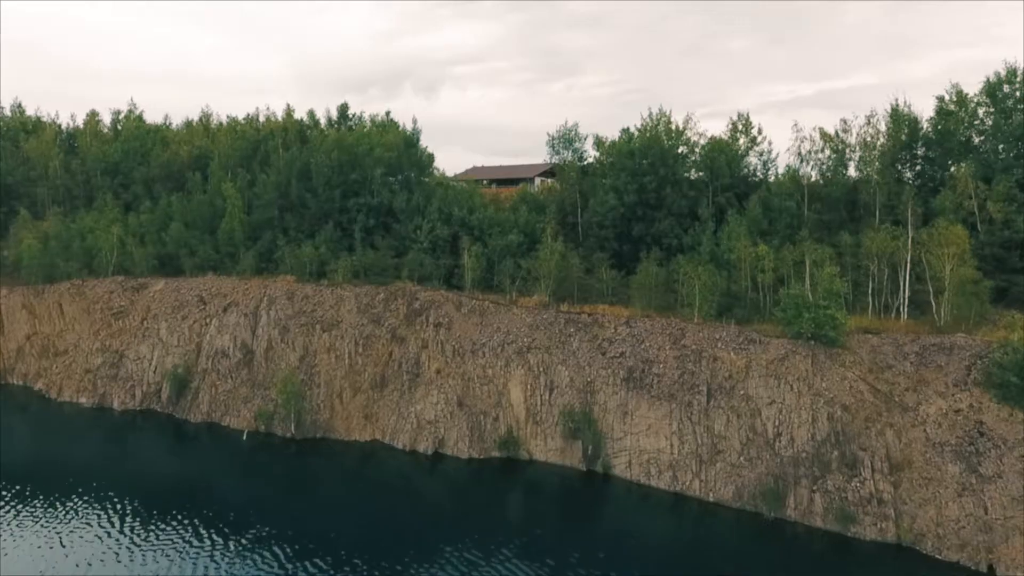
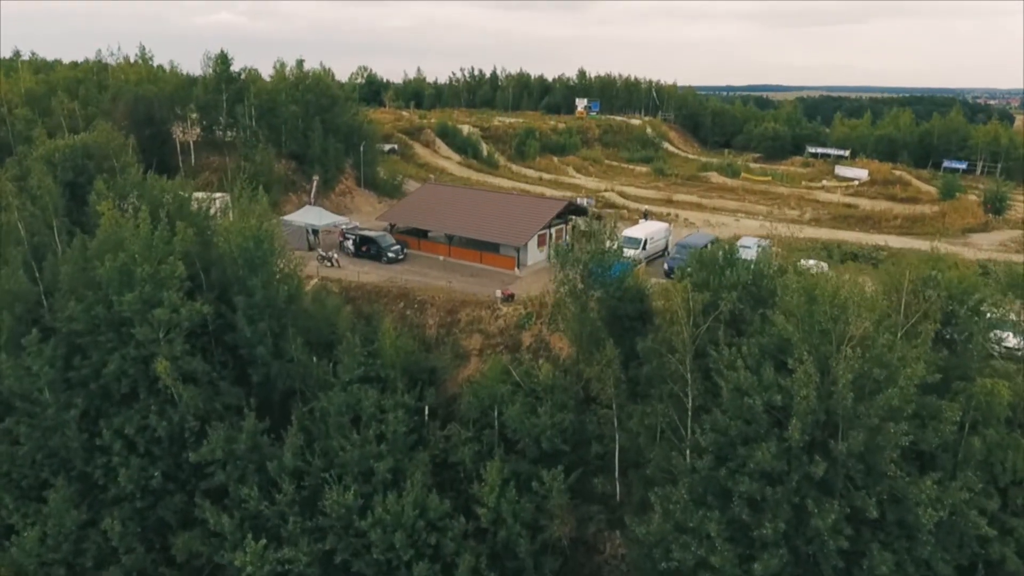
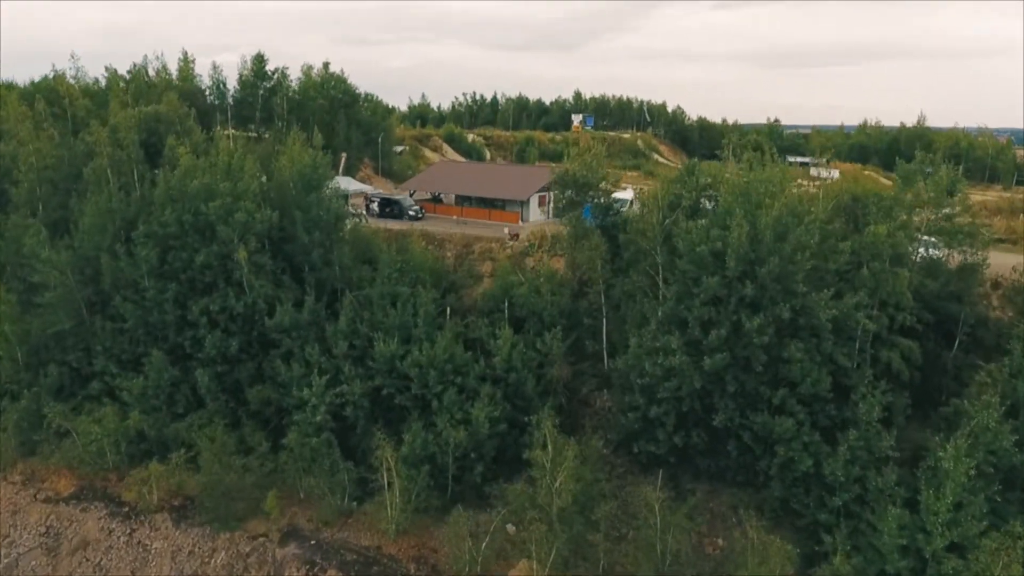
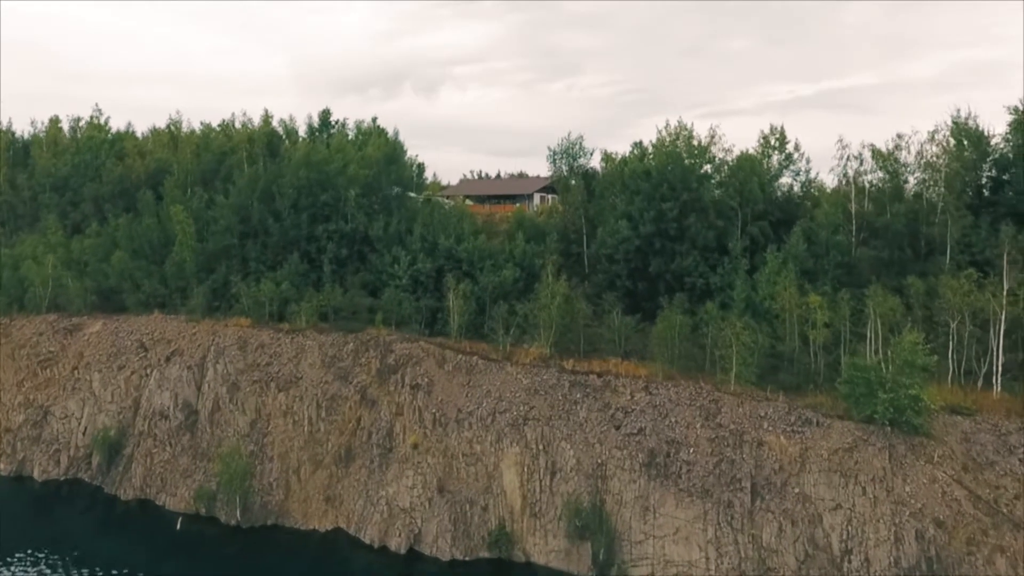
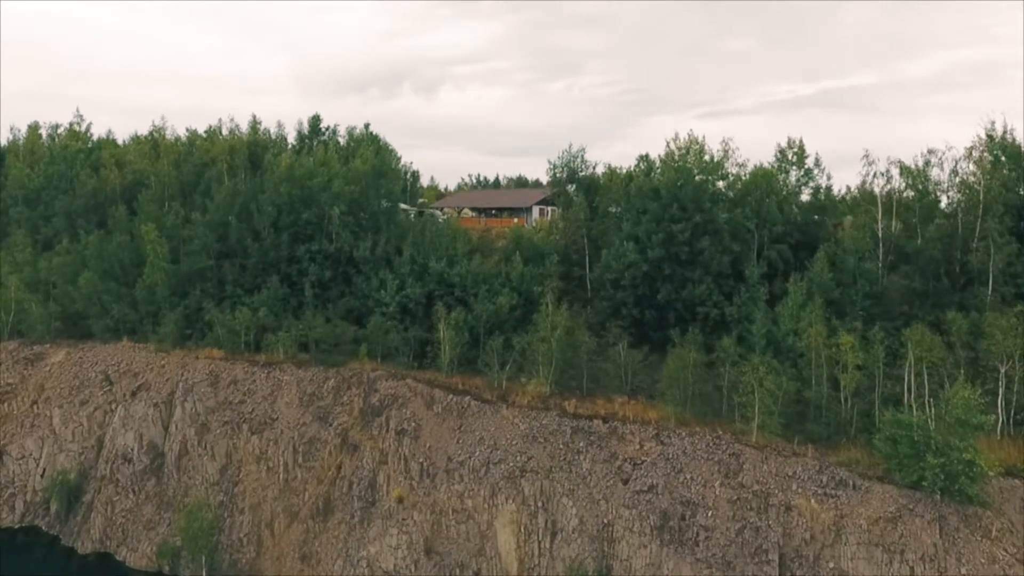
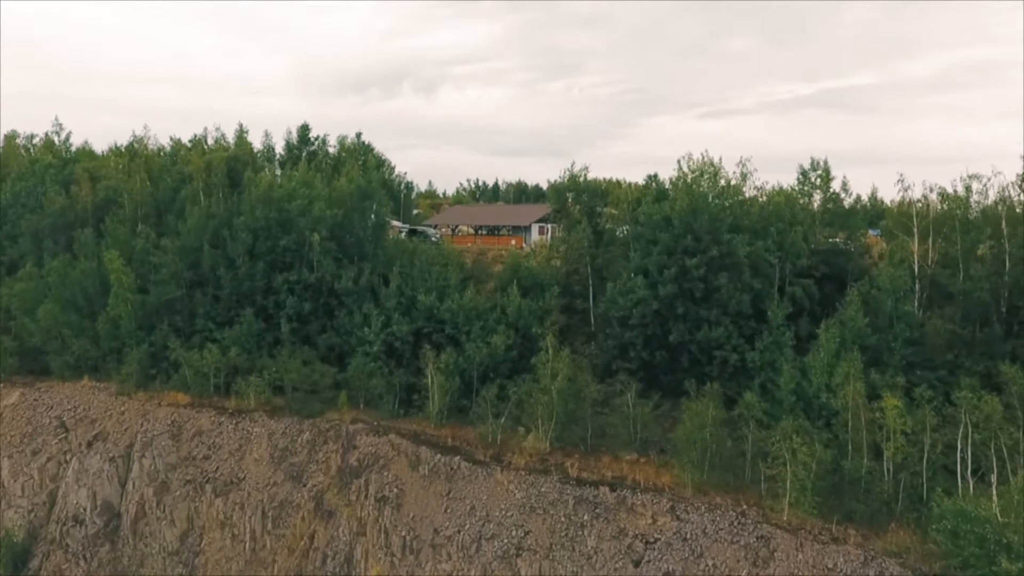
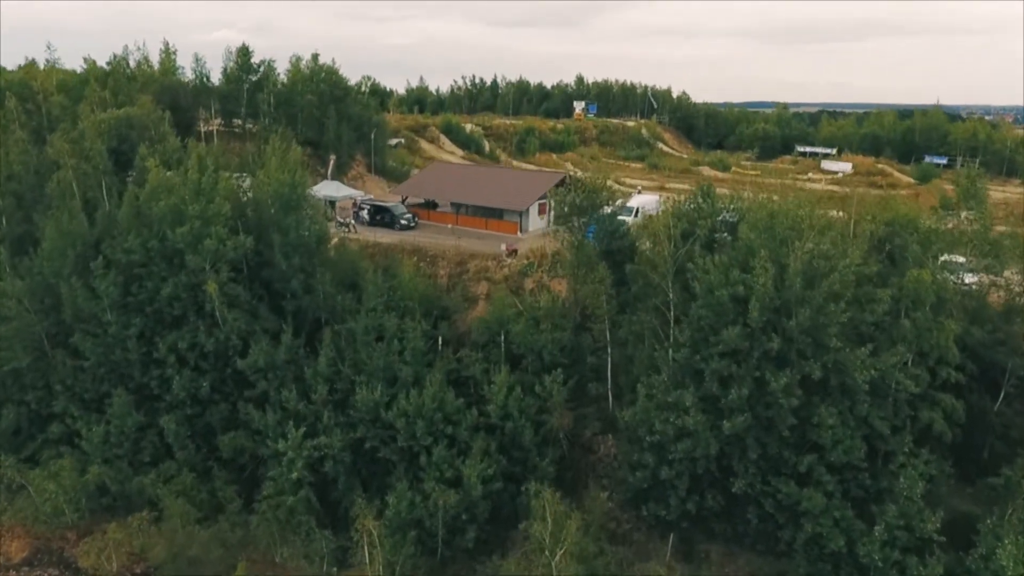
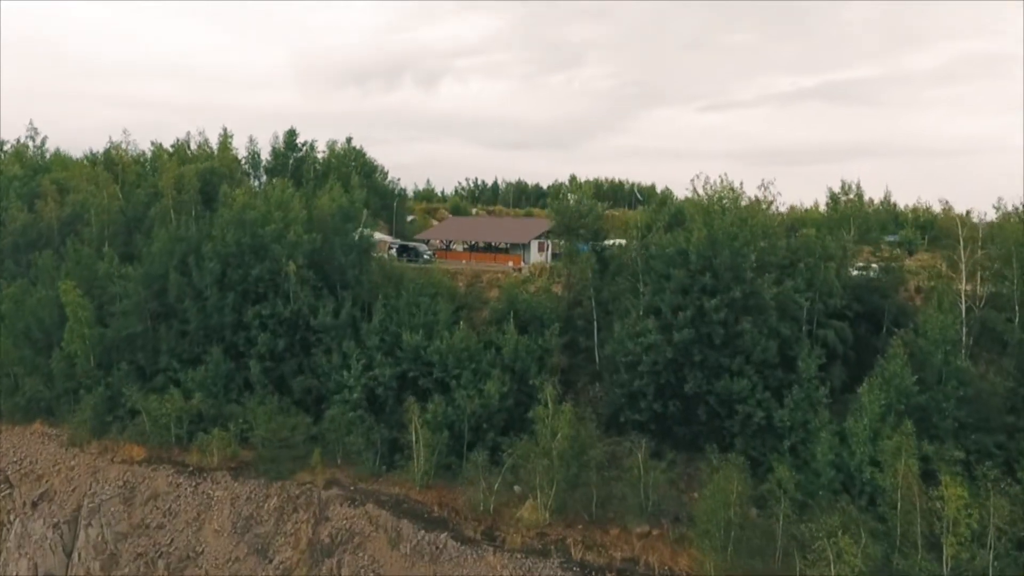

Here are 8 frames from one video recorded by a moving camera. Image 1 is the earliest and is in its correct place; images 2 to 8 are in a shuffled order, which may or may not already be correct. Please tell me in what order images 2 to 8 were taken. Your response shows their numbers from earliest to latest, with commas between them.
4, 5, 6, 8, 3, 7, 2
